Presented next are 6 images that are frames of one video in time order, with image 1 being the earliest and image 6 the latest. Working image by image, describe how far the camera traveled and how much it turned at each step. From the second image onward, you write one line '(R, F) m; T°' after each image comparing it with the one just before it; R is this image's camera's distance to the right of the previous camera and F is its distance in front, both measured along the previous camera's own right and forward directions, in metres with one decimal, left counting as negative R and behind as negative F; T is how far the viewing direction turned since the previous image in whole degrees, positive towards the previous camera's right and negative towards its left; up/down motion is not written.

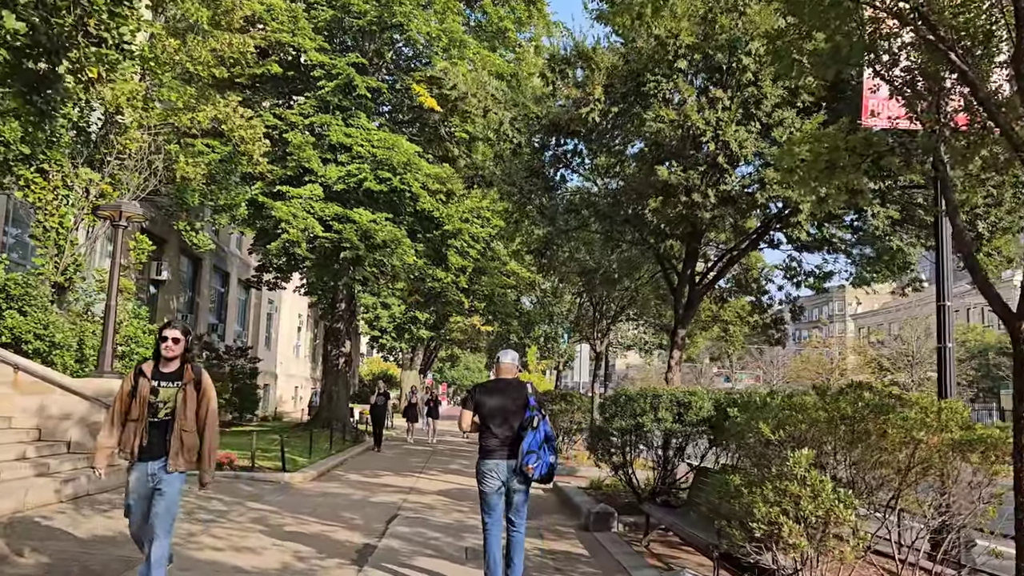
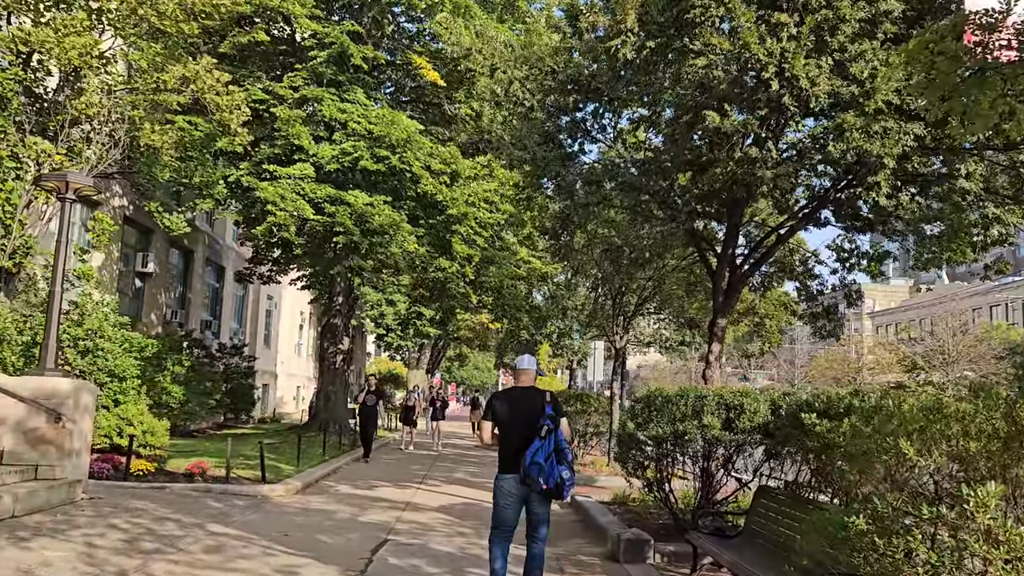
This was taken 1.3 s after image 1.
(0.0, +1.8) m; -1°
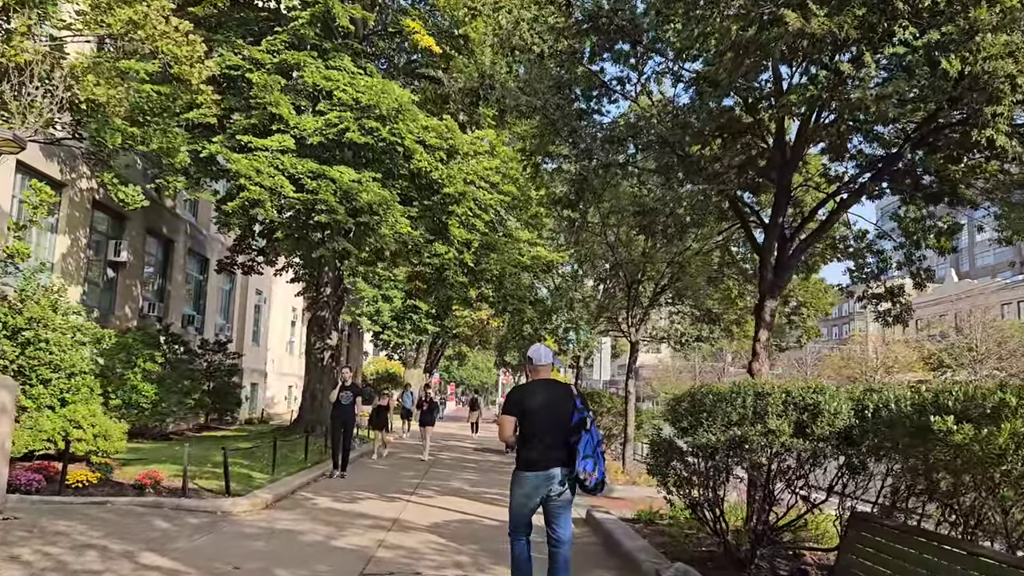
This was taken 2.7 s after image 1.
(-0.1, +1.8) m; 0°
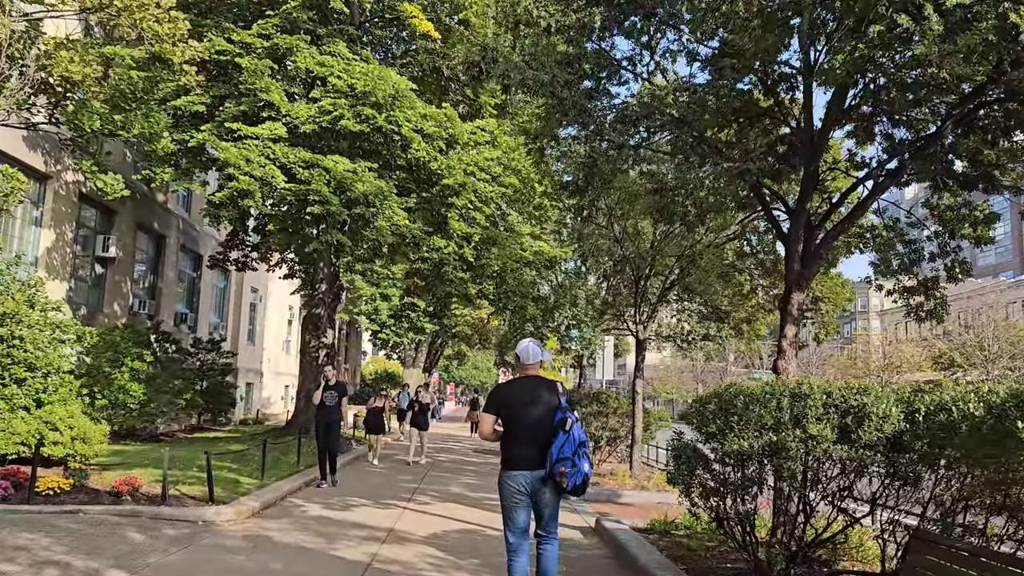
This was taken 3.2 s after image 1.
(-0.1, +0.7) m; 0°
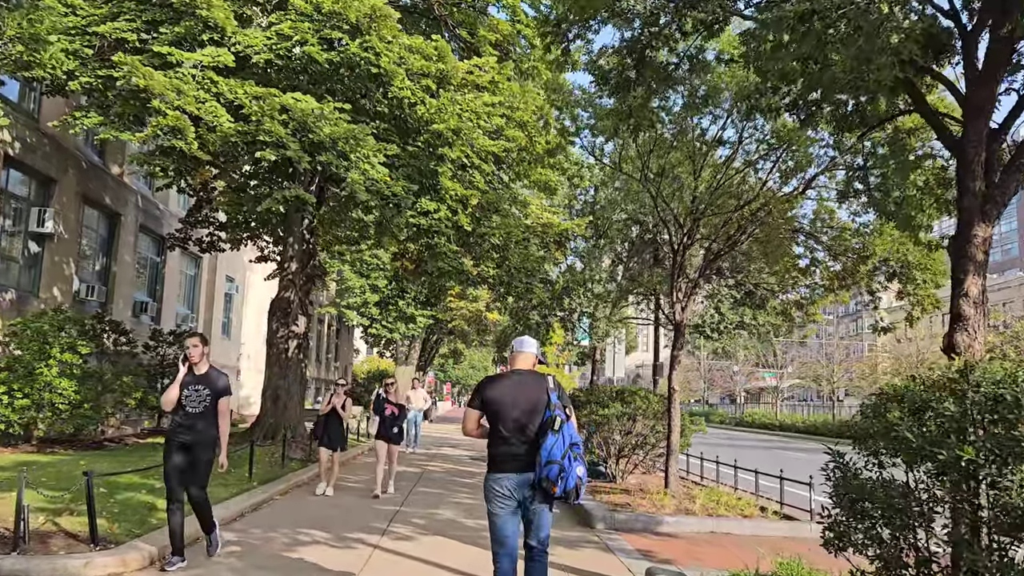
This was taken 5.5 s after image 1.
(-0.1, +3.0) m; 0°
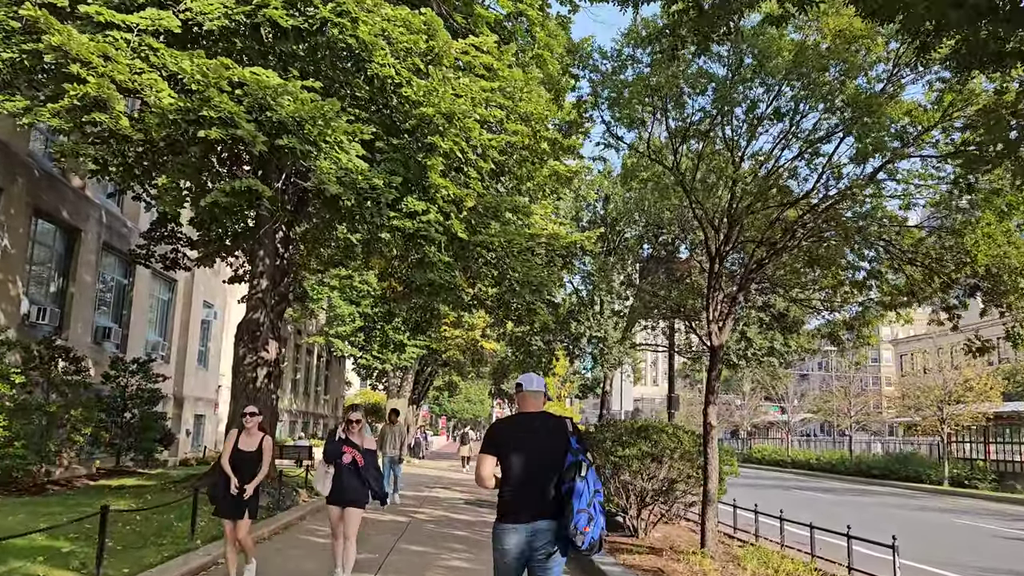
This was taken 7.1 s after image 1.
(-0.1, +2.1) m; 0°
